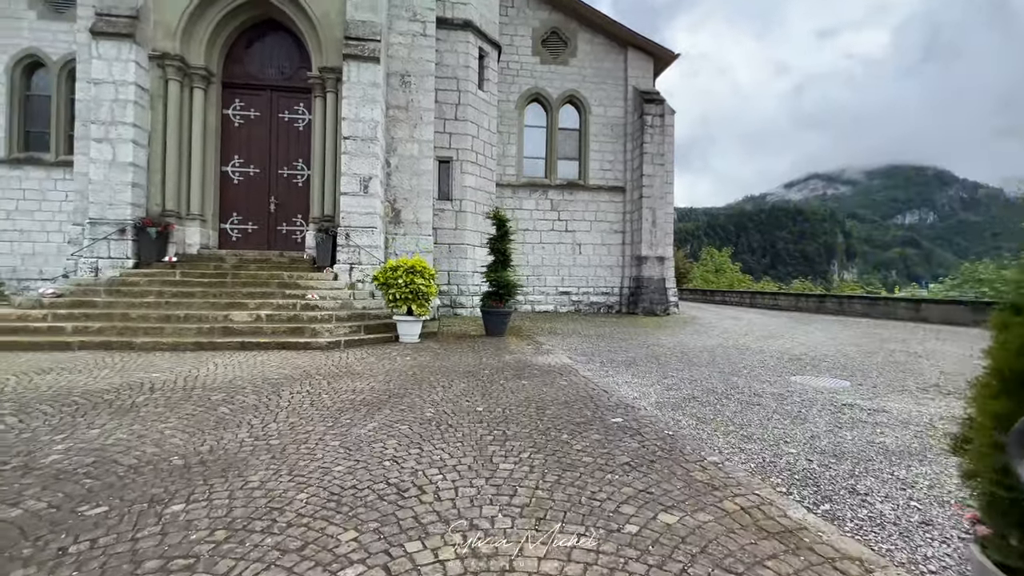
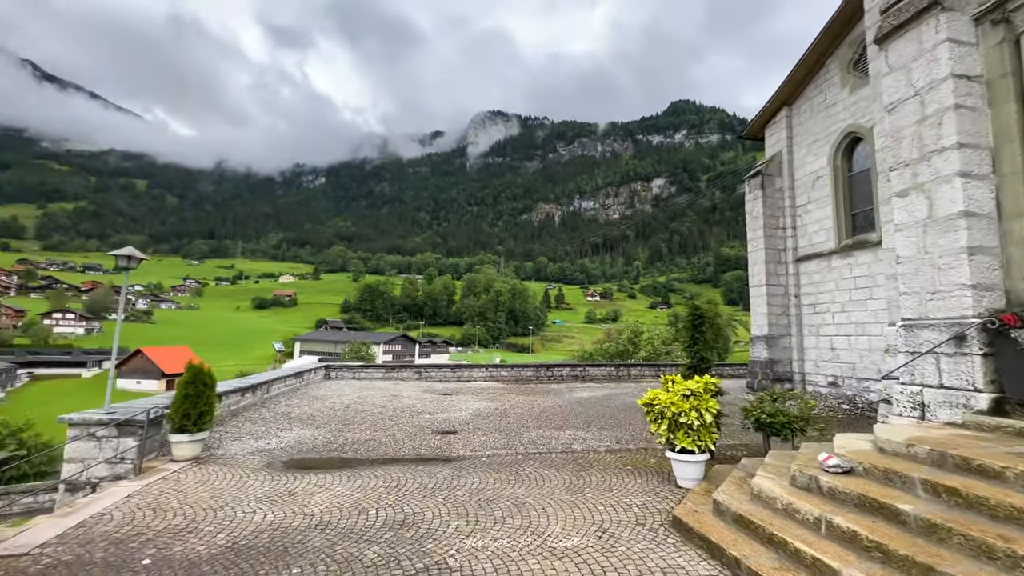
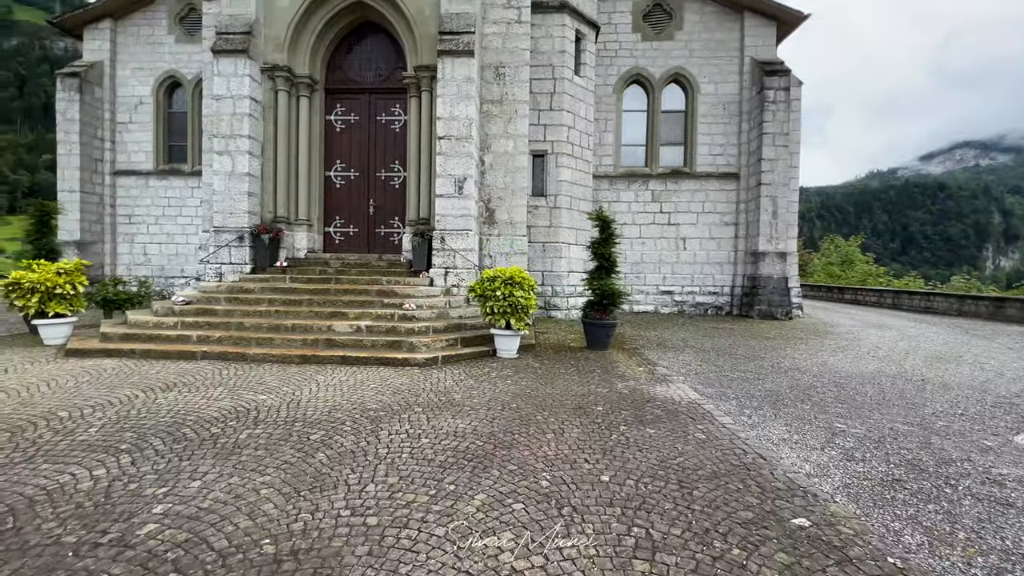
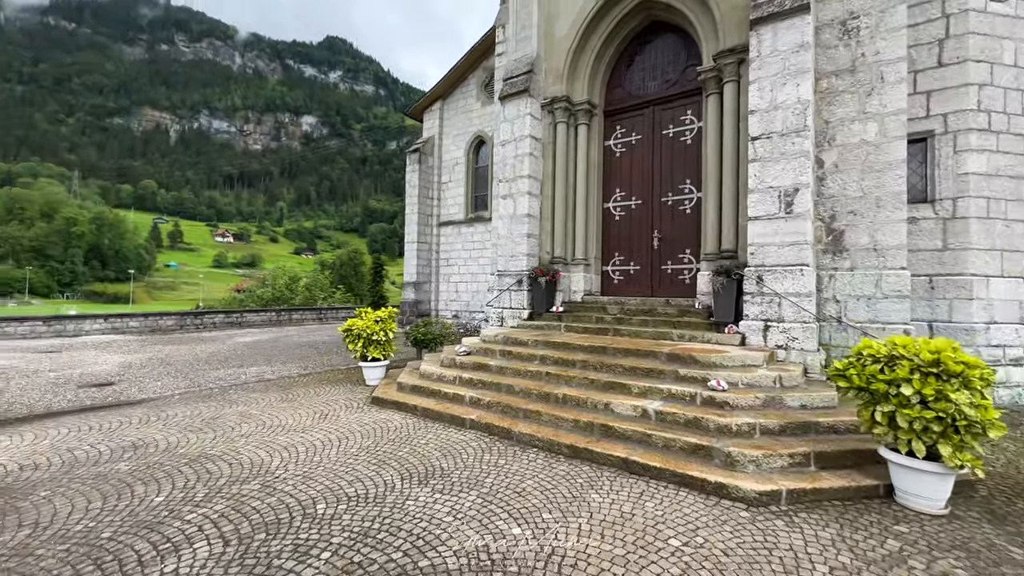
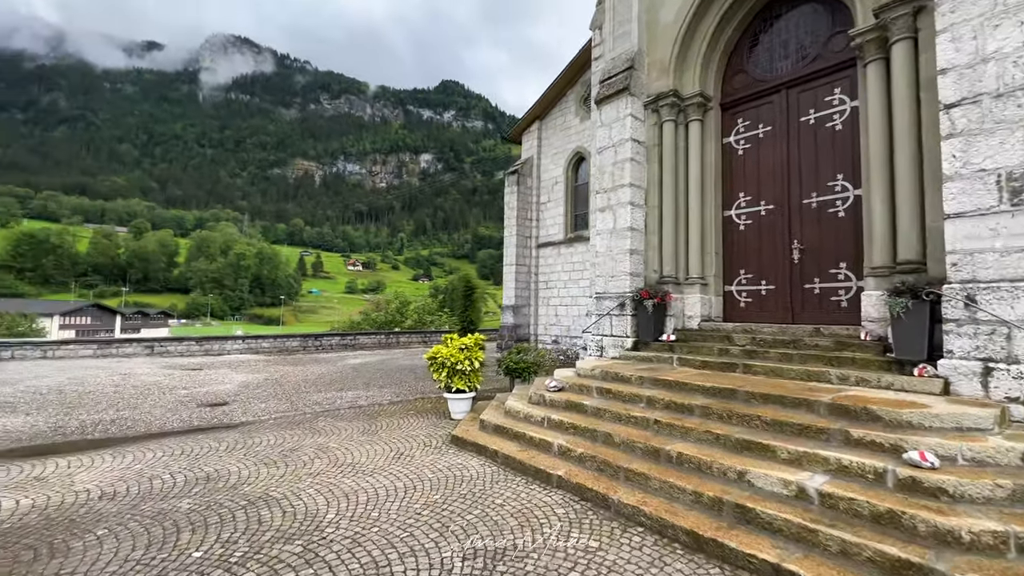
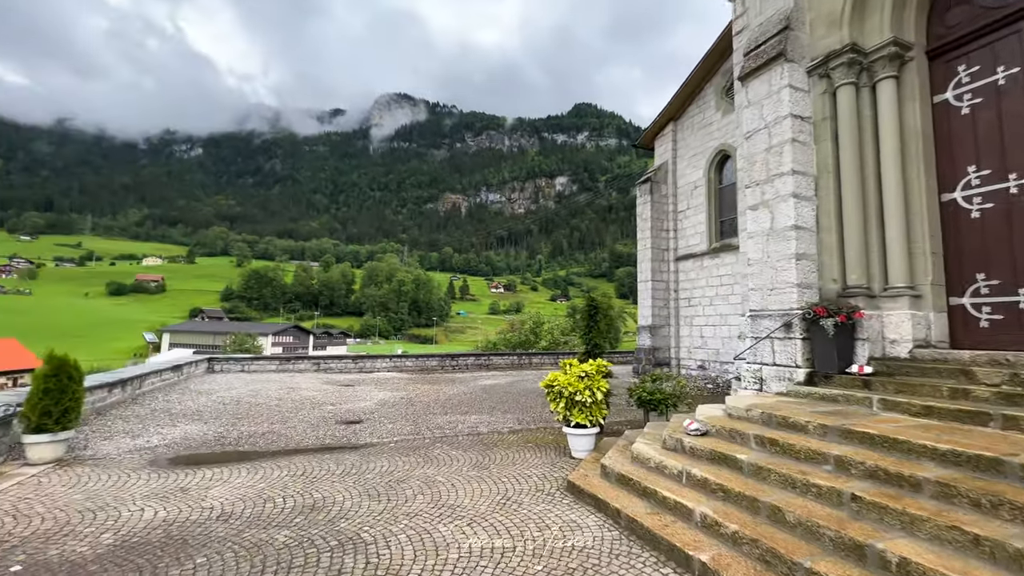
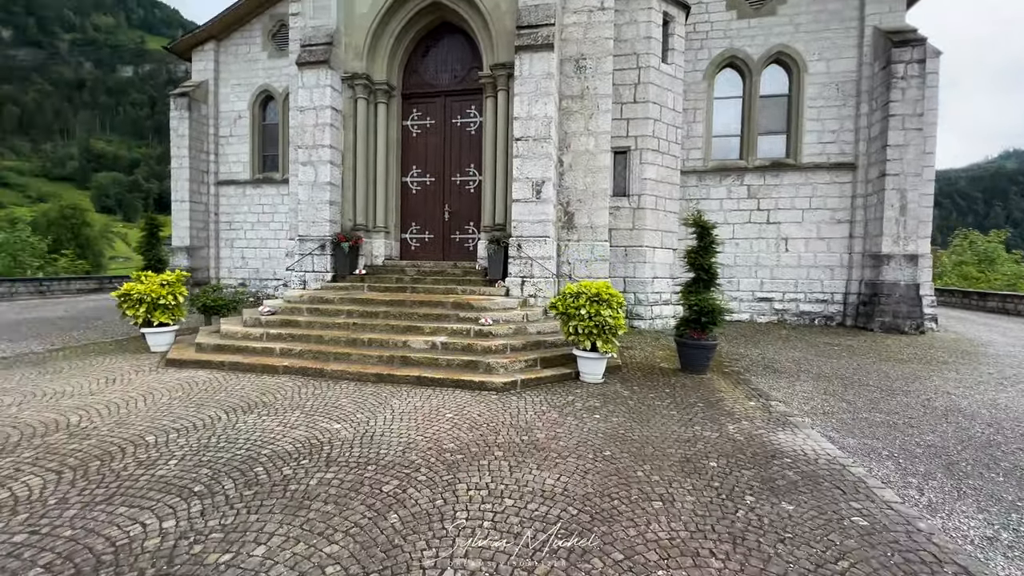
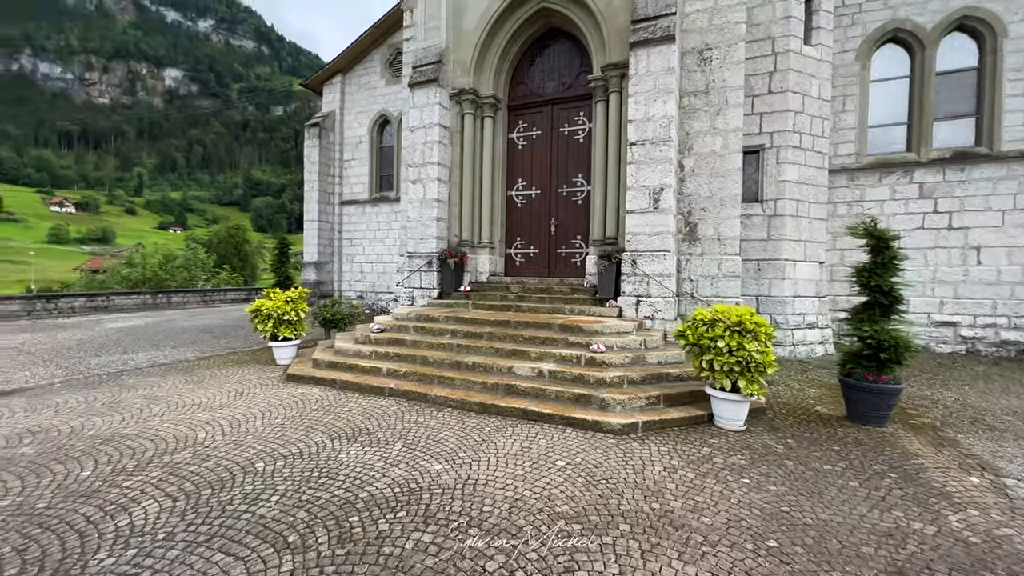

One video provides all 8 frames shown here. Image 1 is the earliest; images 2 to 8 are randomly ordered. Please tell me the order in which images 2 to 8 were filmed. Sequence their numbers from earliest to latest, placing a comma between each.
3, 7, 8, 4, 5, 6, 2
